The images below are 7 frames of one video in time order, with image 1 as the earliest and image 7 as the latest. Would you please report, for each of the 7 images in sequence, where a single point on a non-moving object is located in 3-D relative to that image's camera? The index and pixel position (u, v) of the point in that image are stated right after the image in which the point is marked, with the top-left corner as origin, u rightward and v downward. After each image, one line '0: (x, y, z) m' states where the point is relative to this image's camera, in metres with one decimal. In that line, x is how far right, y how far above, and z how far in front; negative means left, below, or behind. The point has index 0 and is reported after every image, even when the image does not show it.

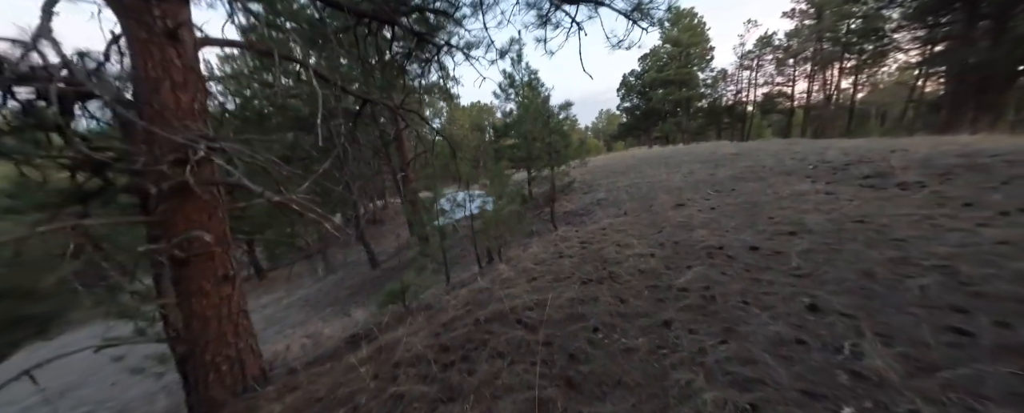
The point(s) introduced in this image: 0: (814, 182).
0: (+4.4, +0.4, +4.9) m
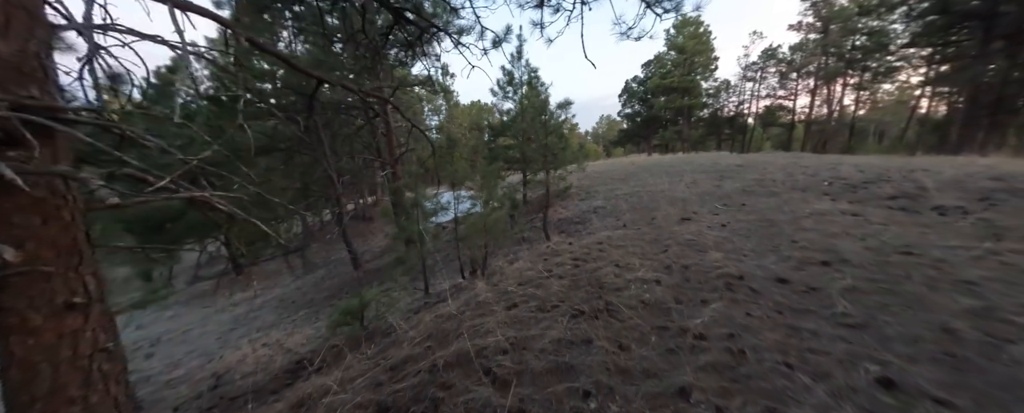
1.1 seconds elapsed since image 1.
0: (+4.2, +0.1, +4.5) m
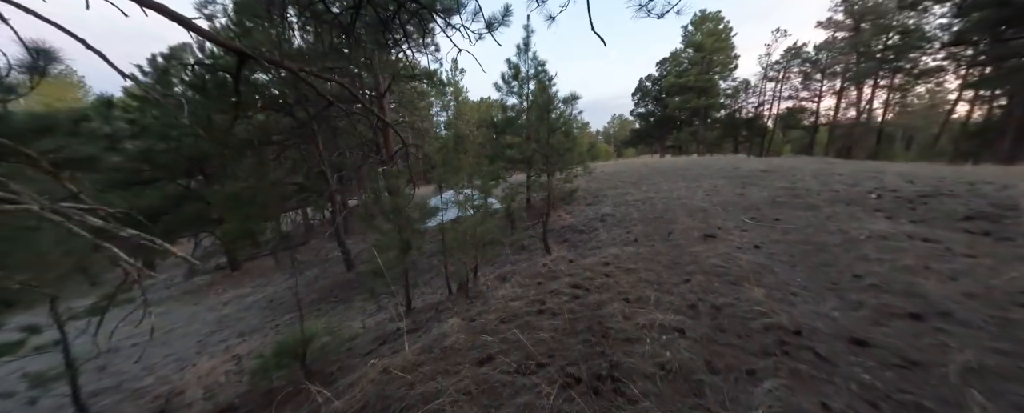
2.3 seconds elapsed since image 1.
0: (+4.2, -0.1, +3.7) m
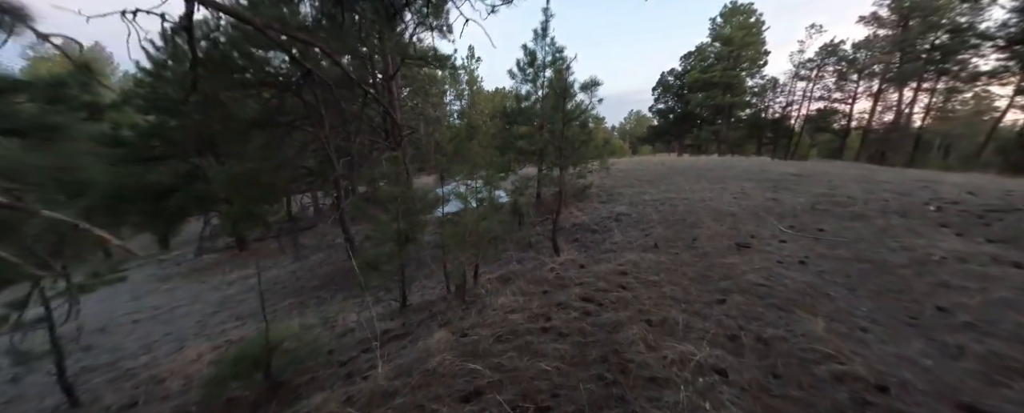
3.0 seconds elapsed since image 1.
0: (+4.2, -0.3, +3.2) m
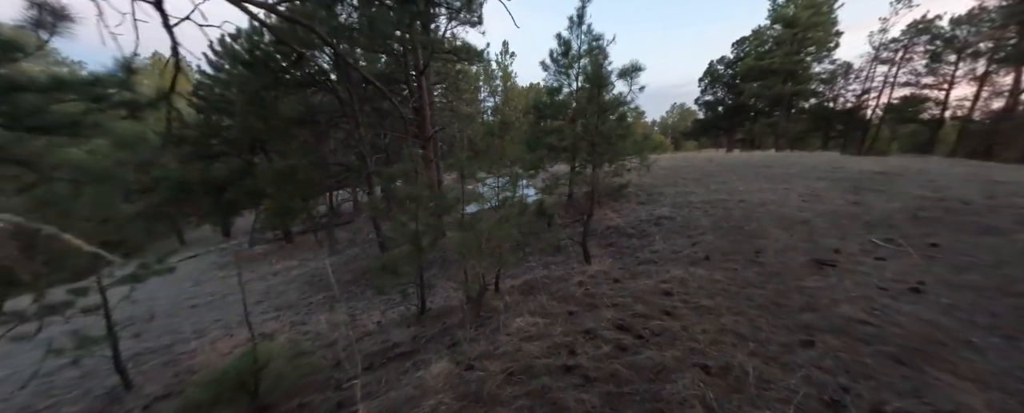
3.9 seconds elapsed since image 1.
0: (+4.4, -0.4, +2.3) m
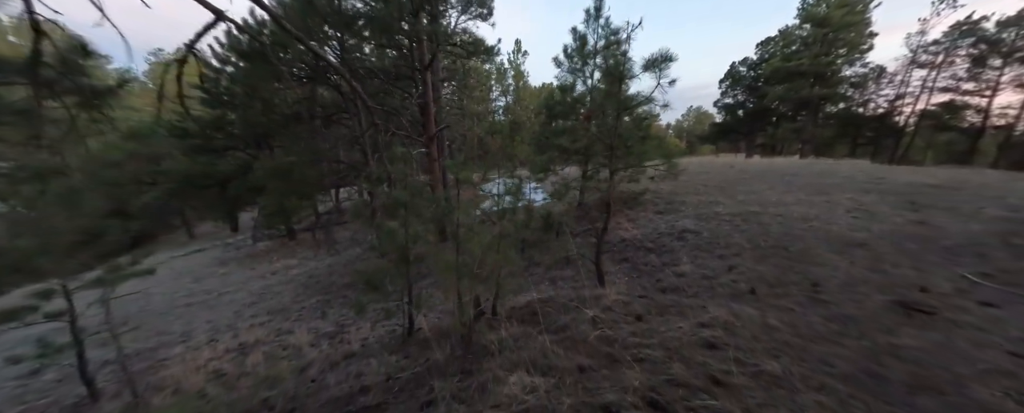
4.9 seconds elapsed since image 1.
0: (+4.4, -0.6, +1.6) m
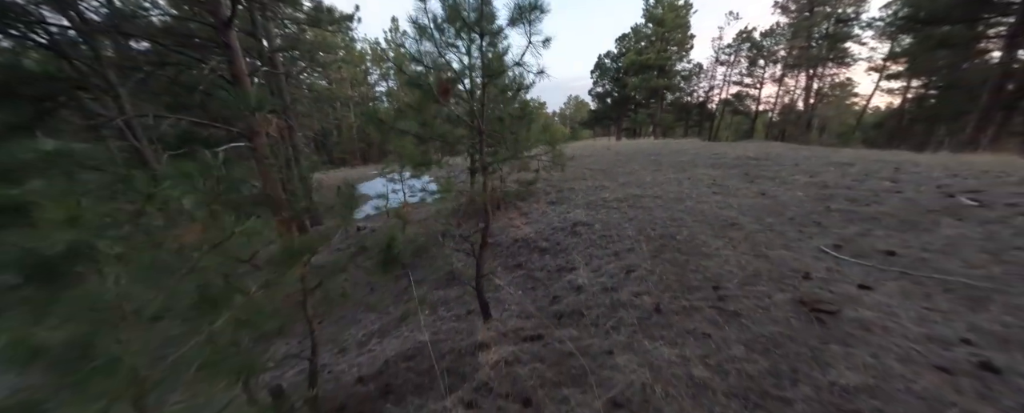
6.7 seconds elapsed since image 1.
0: (+3.6, -0.4, +1.8) m
